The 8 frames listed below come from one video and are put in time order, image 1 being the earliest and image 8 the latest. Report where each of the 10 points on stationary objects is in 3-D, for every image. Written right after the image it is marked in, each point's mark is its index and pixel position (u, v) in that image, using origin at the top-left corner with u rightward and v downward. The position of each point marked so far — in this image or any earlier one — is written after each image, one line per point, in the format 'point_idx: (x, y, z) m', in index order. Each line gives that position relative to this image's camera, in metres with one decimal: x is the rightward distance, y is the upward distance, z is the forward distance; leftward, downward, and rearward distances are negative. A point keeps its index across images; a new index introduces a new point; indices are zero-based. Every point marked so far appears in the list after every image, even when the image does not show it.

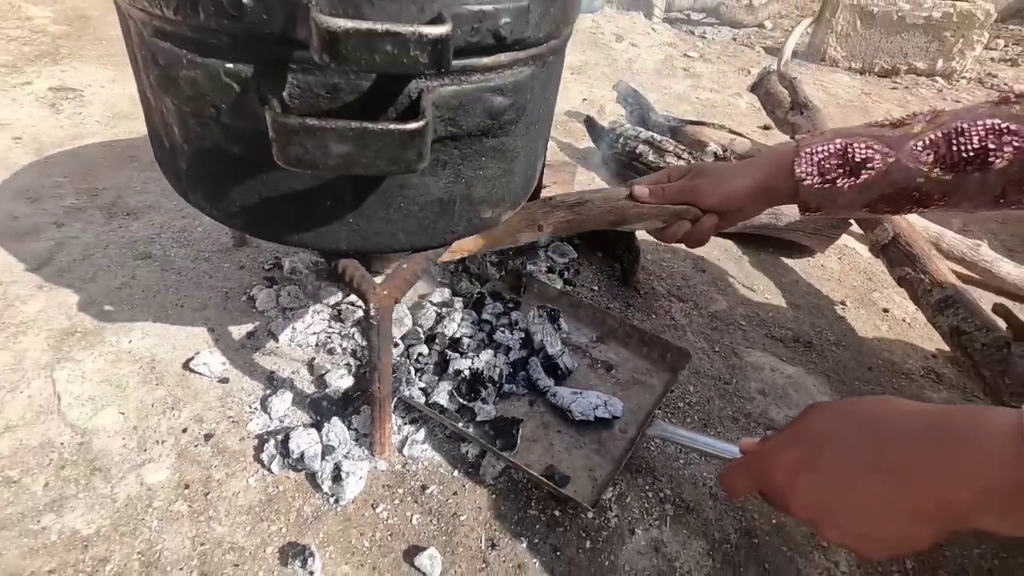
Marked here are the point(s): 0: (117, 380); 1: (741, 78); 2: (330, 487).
0: (-0.5, -0.1, +0.7) m
1: (+0.9, +0.8, +2.1) m
2: (-0.2, -0.2, +0.6) m
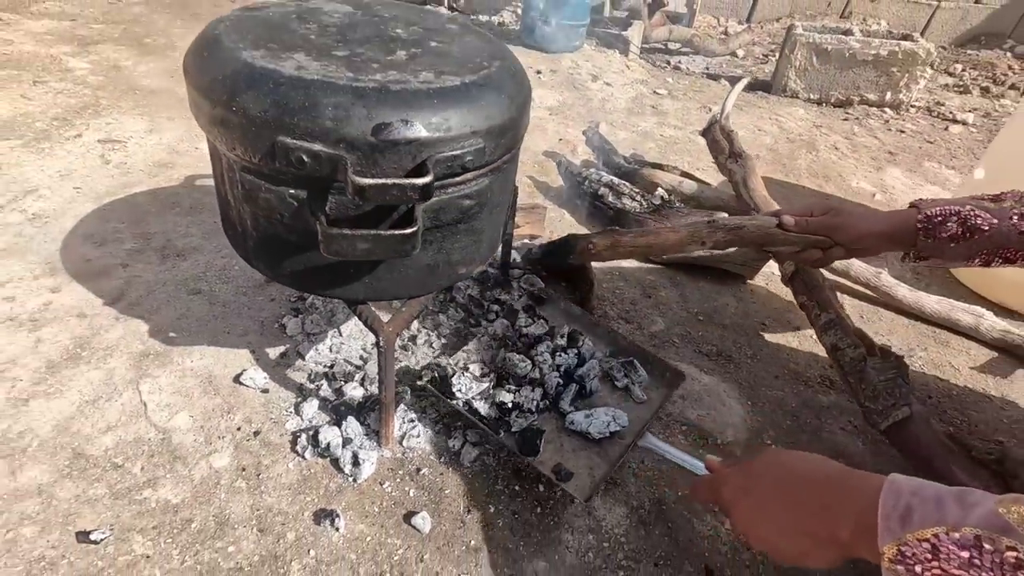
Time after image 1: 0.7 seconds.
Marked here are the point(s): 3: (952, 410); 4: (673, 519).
0: (-0.6, -0.2, +0.9) m
1: (+0.8, +0.7, +2.3) m
2: (-0.3, -0.3, +0.9) m
3: (+0.9, -0.3, +1.1) m
4: (+0.3, -0.4, +0.9) m
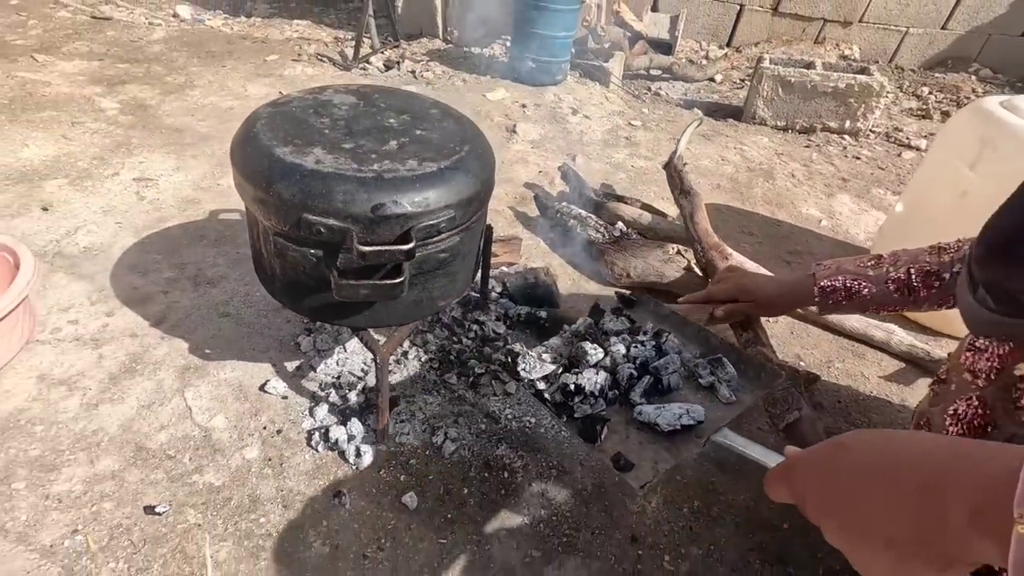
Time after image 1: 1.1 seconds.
0: (-0.6, -0.2, +1.2) m
1: (+0.8, +0.7, +2.5) m
2: (-0.3, -0.3, +1.1) m
3: (+0.9, -0.3, +1.4) m
4: (+0.2, -0.4, +1.1) m
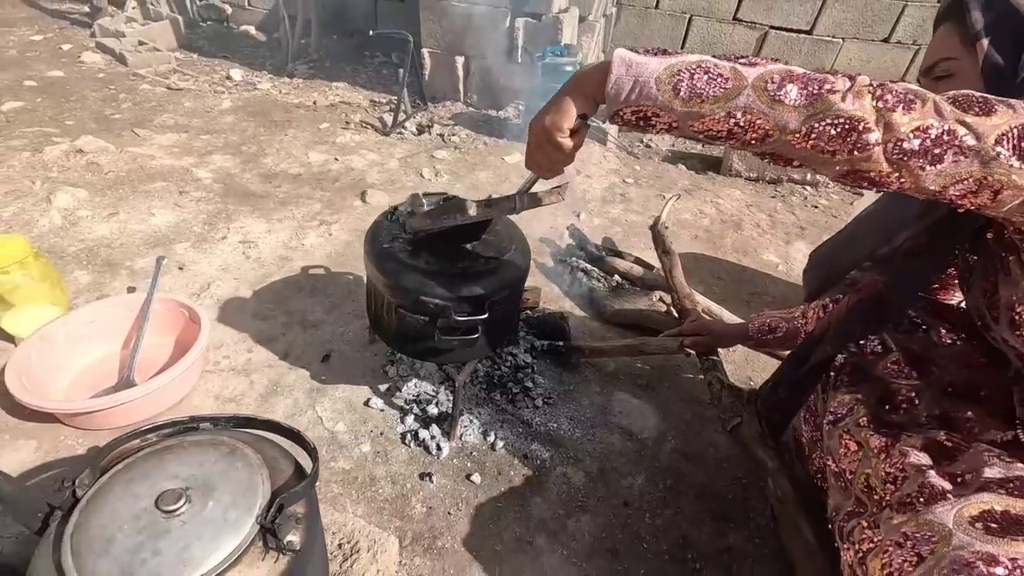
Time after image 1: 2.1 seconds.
0: (-0.5, -0.4, +1.7) m
1: (+0.8, +0.5, +3.1) m
2: (-0.2, -0.5, +1.6) m
3: (+1.0, -0.5, +1.9) m
4: (+0.3, -0.6, +1.6) m
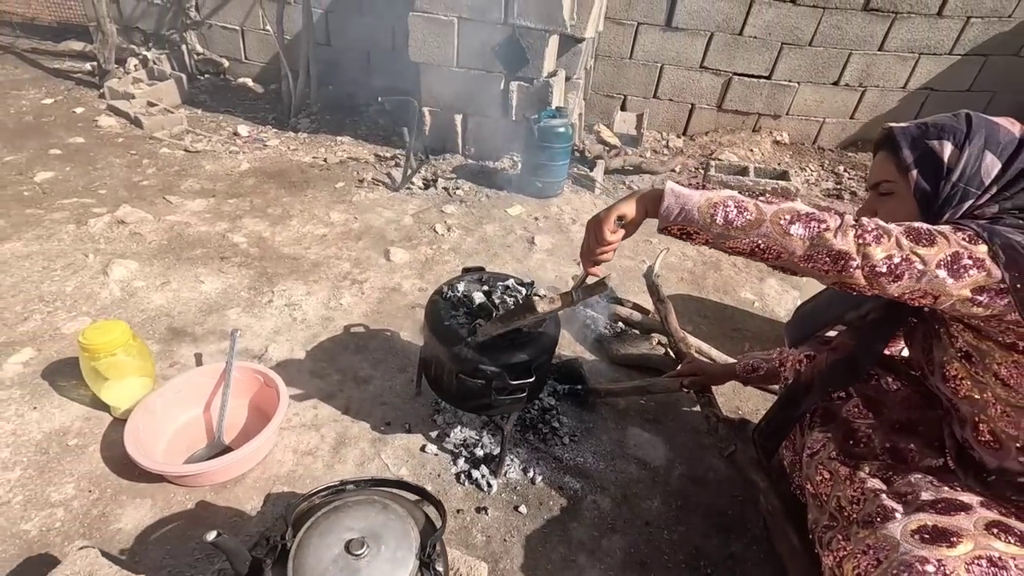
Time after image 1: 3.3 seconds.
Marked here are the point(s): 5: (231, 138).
0: (-0.4, -0.6, +2.0) m
1: (+0.9, +0.3, +3.5) m
2: (-0.1, -0.7, +1.9) m
3: (+1.1, -0.6, +2.2) m
4: (+0.4, -0.8, +1.9) m
5: (-2.3, +1.2, +4.4) m
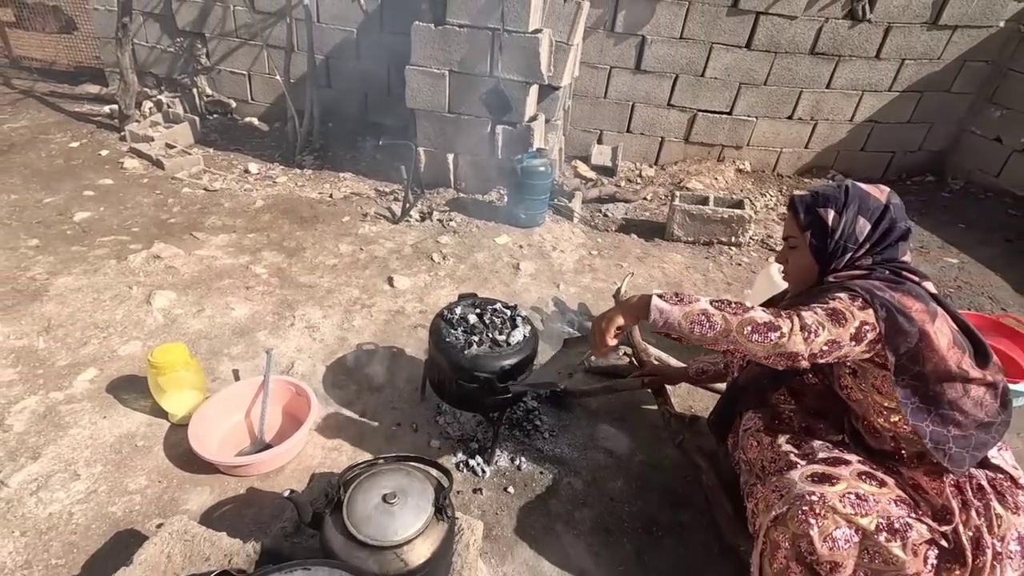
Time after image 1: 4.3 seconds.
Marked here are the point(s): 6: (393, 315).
0: (-0.5, -0.7, +2.4) m
1: (+0.8, +0.1, +3.9) m
2: (-0.1, -0.8, +2.3) m
3: (+1.0, -0.7, +2.7) m
4: (+0.4, -0.9, +2.4) m
5: (-2.4, +1.0, +4.9) m
6: (-0.7, -0.2, +3.2) m
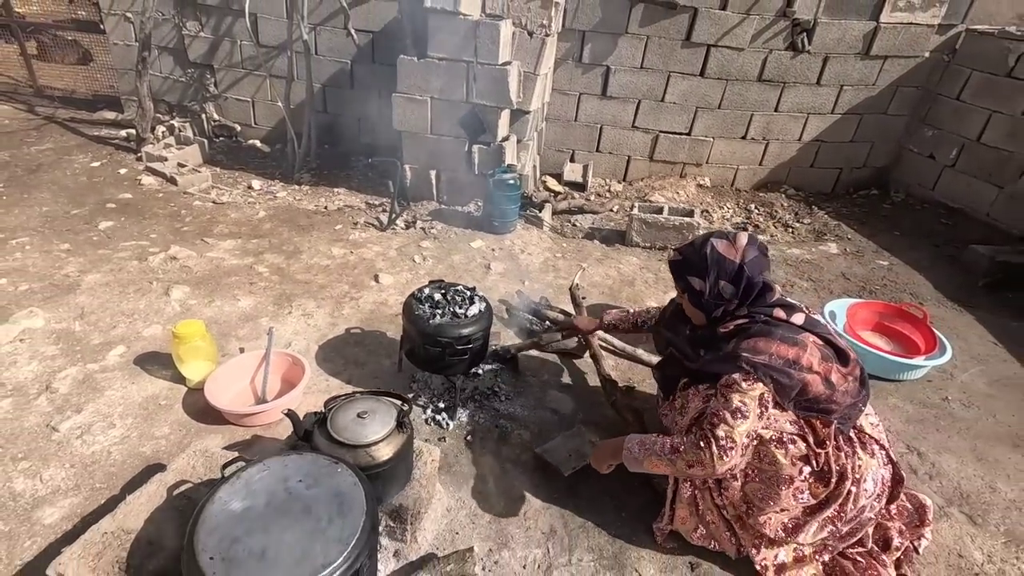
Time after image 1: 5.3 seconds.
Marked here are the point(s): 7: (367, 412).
0: (-0.7, -0.7, +2.9) m
1: (+0.6, +0.2, +4.5) m
2: (-0.3, -0.7, +2.8) m
3: (+0.8, -0.7, +3.2) m
4: (+0.2, -0.8, +2.9) m
5: (-2.7, +1.0, +5.4) m
6: (-0.9, -0.1, +3.7) m
7: (-0.5, -0.5, +2.0) m
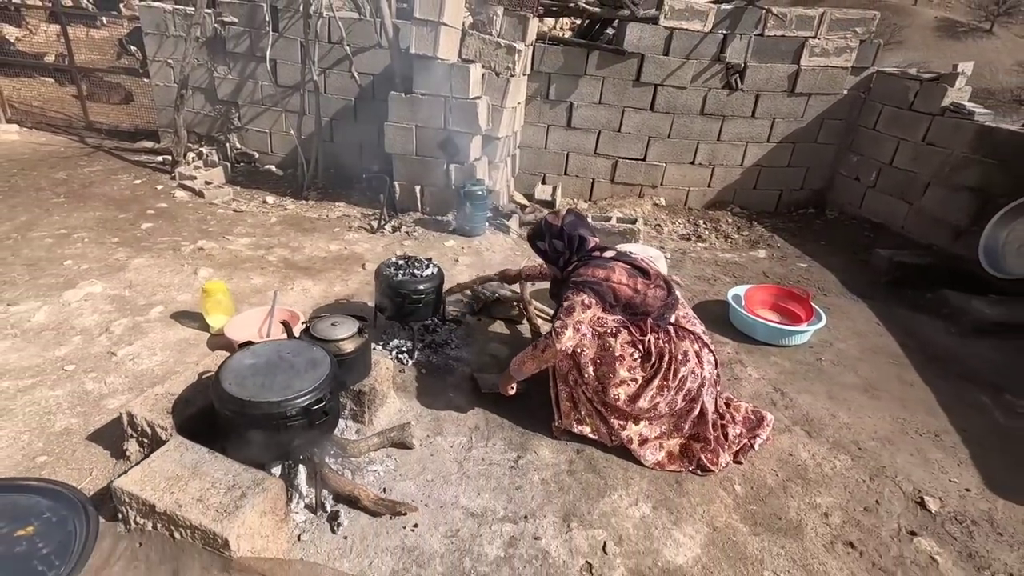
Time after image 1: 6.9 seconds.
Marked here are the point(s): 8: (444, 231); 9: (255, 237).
0: (-1.0, -0.4, +3.8) m
1: (+0.2, +0.2, +5.3) m
2: (-0.7, -0.5, +3.7) m
3: (+0.5, -0.5, +4.0) m
4: (-0.2, -0.6, +3.7) m
5: (-3.0, +1.0, +6.4) m
6: (-1.3, 0.0, +4.6) m
7: (-0.9, -0.2, +2.8) m
8: (-0.7, +0.6, +5.8) m
9: (-2.5, +0.5, +5.4) m
